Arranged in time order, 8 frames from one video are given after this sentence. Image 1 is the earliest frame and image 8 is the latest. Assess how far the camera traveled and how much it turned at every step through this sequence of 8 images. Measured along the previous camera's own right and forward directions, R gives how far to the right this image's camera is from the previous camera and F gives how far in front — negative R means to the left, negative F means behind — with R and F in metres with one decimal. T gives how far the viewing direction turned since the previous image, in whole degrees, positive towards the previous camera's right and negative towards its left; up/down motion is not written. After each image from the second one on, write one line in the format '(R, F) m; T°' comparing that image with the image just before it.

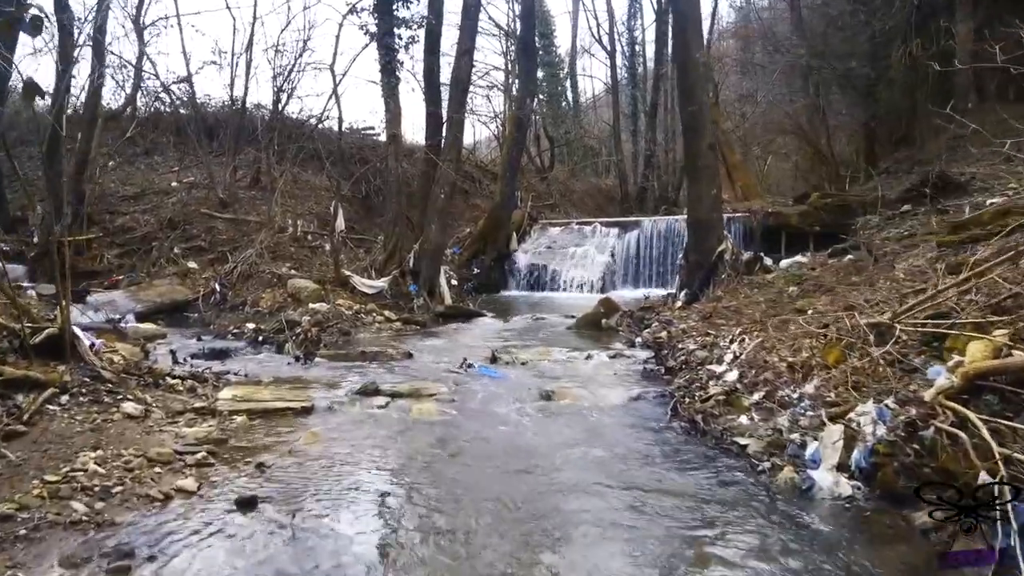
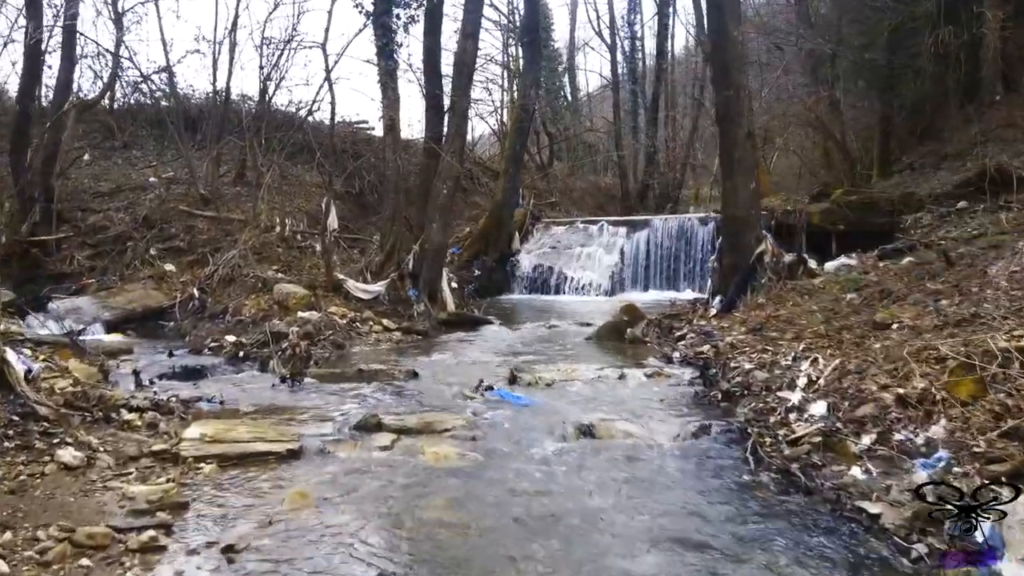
(-0.3, +1.3) m; +1°
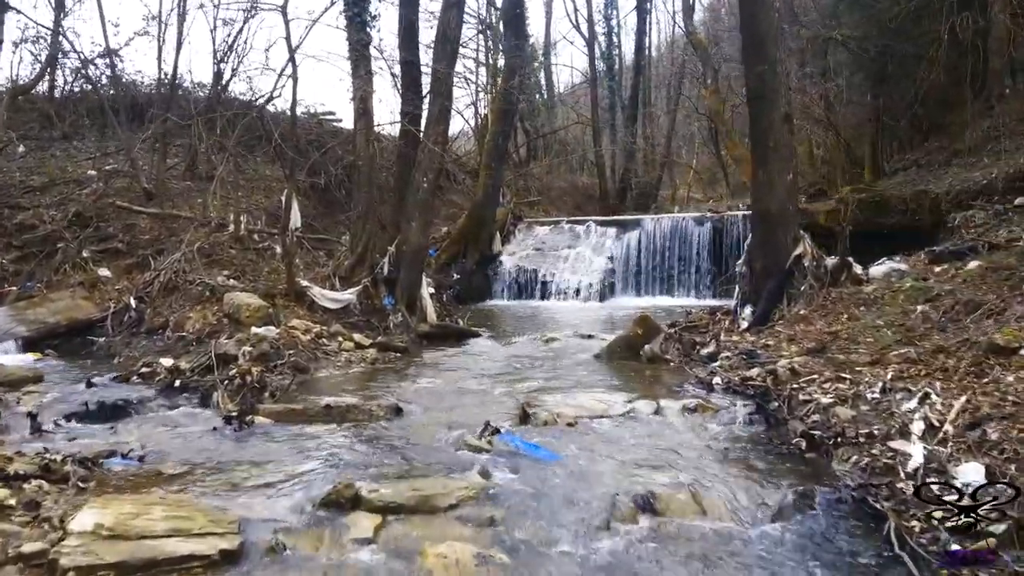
(-0.3, +1.7) m; +2°
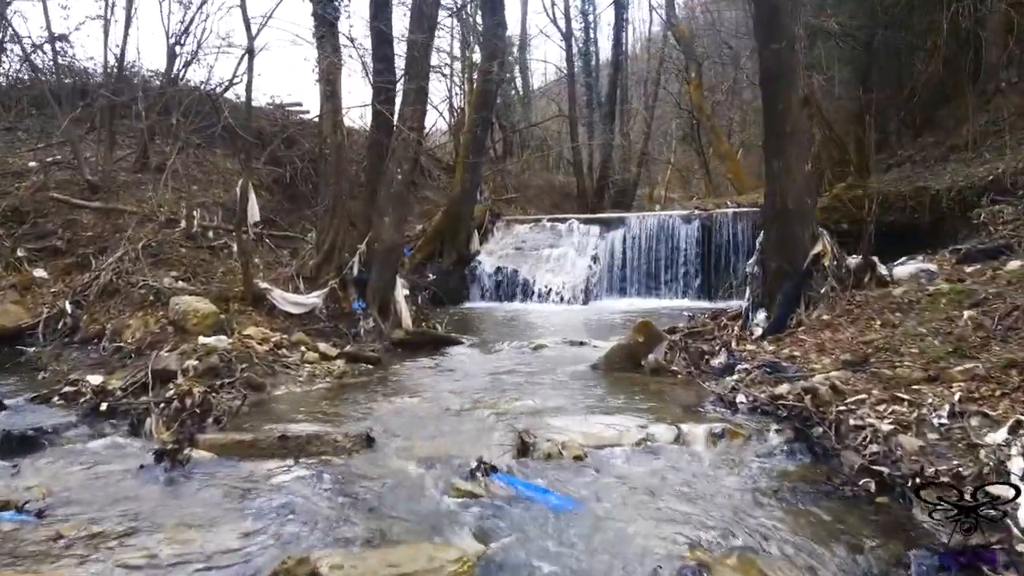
(-0.1, +1.0) m; +2°
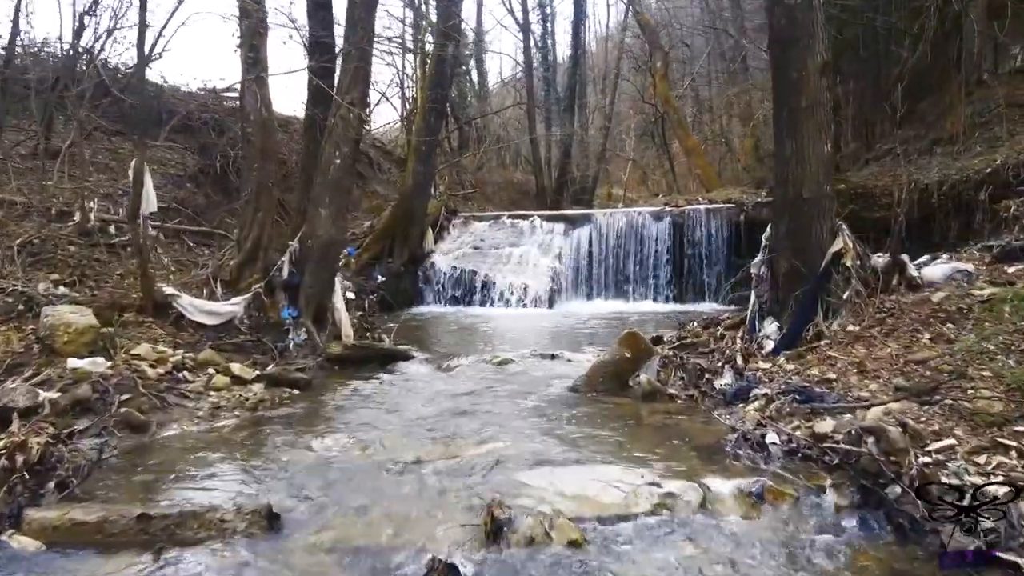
(0.0, +1.5) m; +3°
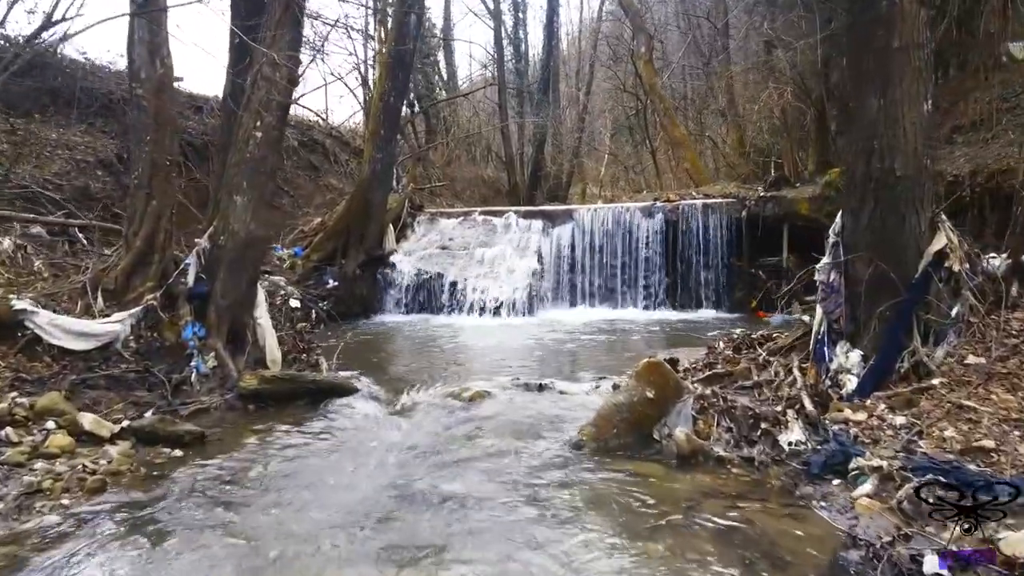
(0.0, +2.0) m; +2°
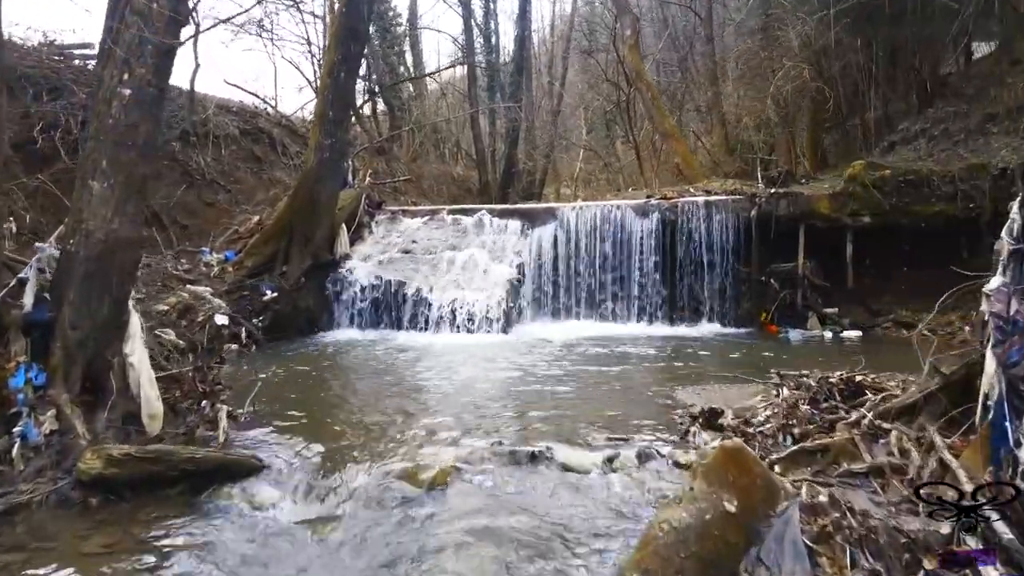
(-0.1, +2.0) m; +2°
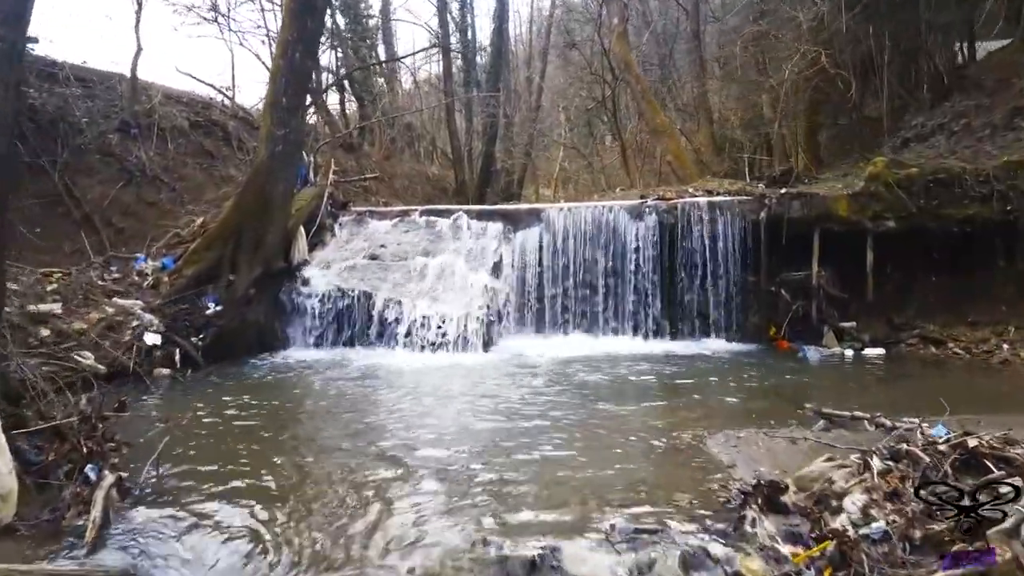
(-0.1, +1.3) m; +2°
